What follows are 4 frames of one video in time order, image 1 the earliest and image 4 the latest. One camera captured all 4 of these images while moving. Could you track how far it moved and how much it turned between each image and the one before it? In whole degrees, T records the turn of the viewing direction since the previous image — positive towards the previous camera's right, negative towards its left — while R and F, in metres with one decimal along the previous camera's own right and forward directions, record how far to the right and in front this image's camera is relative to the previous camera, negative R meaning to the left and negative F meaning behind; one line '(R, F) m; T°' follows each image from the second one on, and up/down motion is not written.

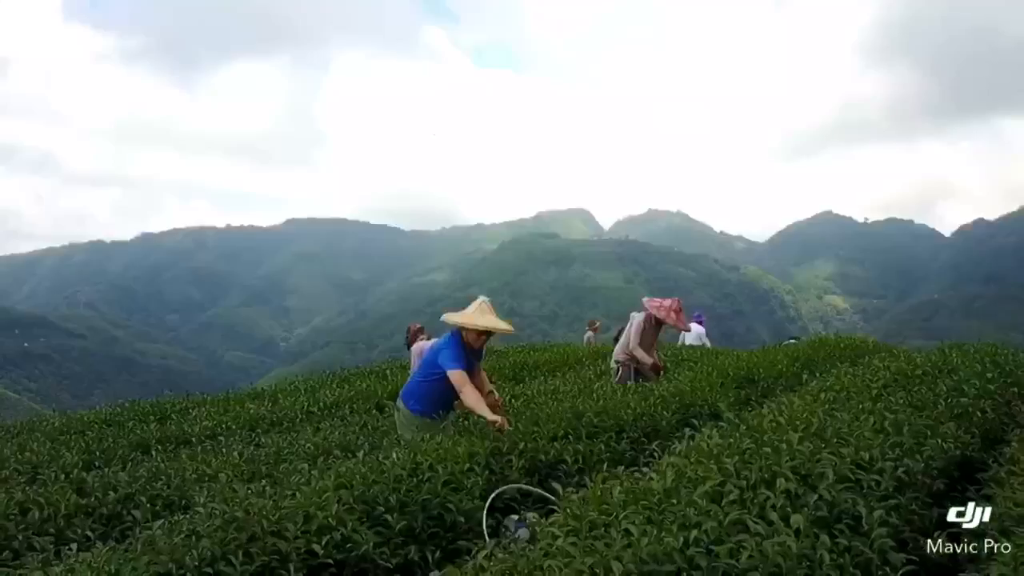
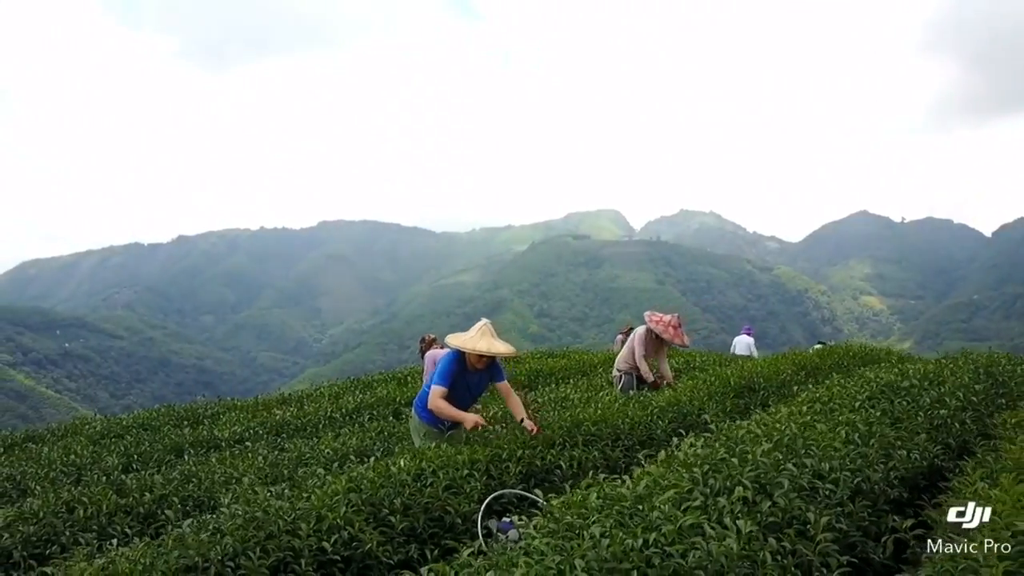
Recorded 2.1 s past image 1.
(+0.8, -1.6) m; -2°
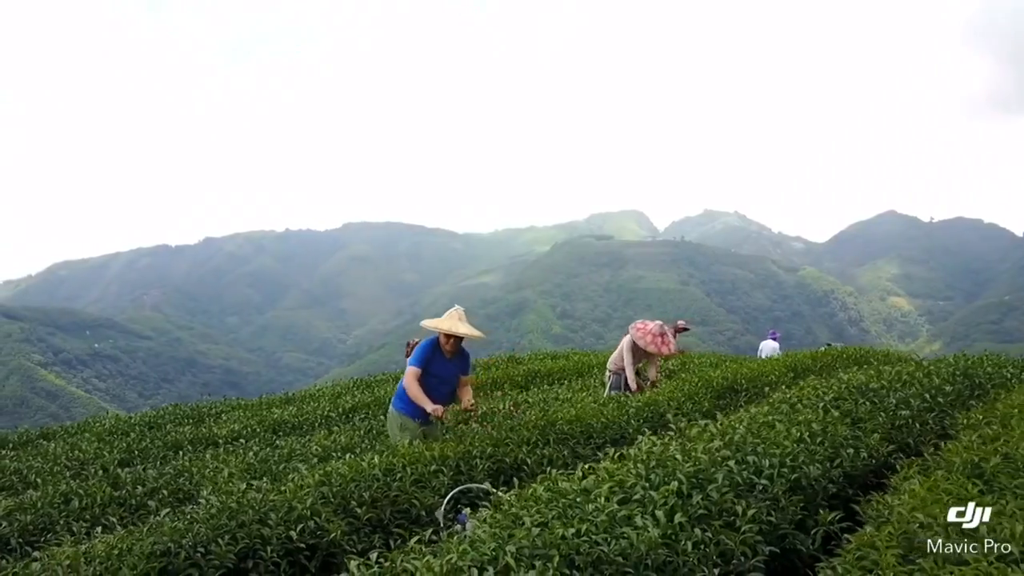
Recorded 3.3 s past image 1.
(+1.4, -1.0) m; -2°
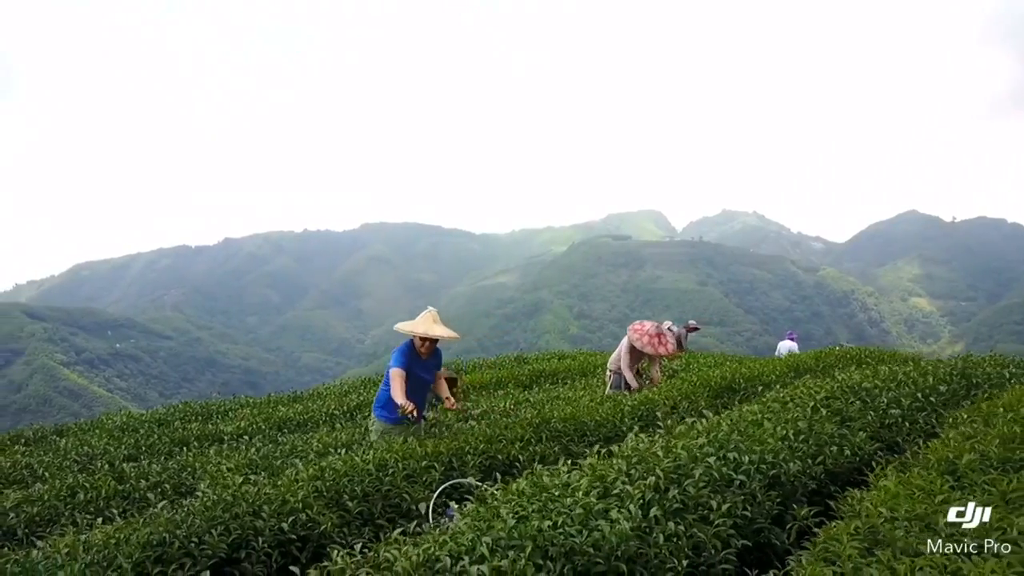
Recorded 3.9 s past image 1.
(+0.7, -0.4) m; -1°
